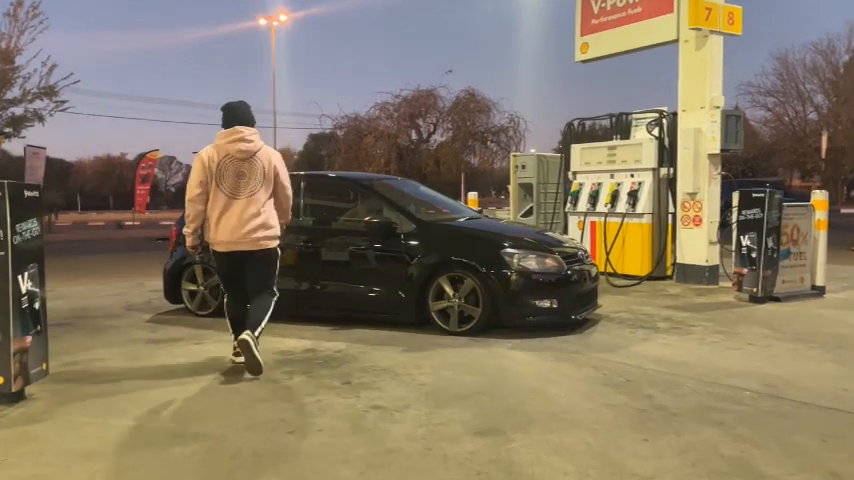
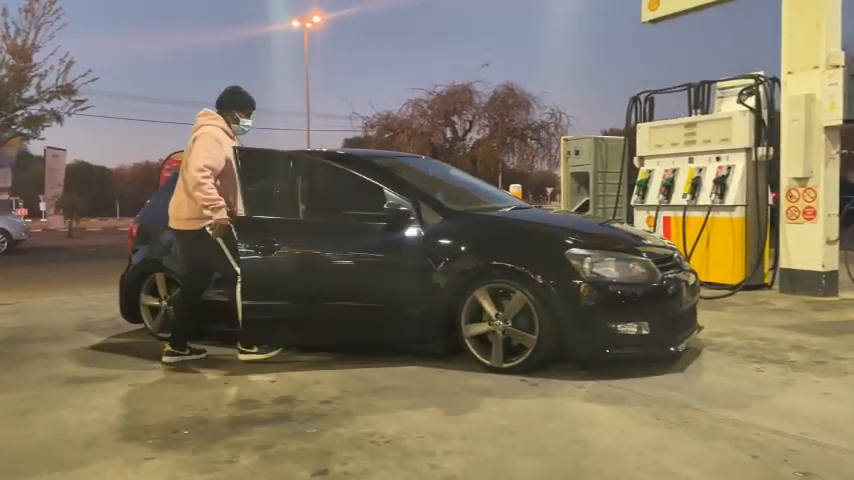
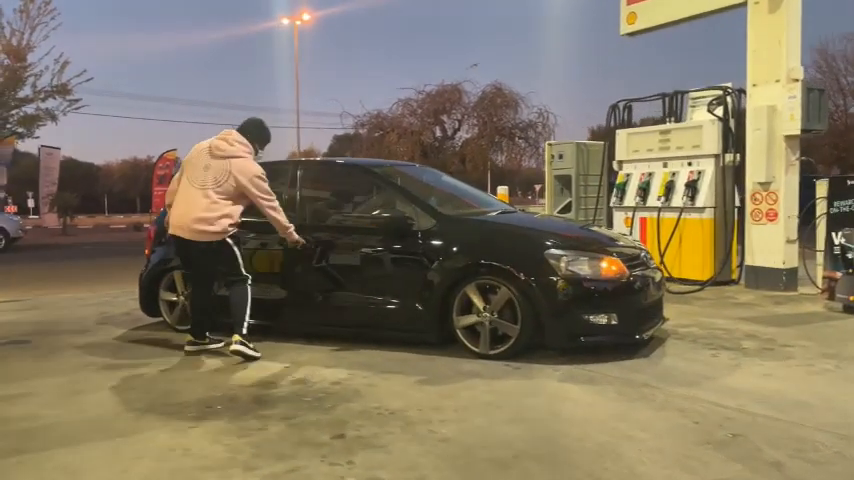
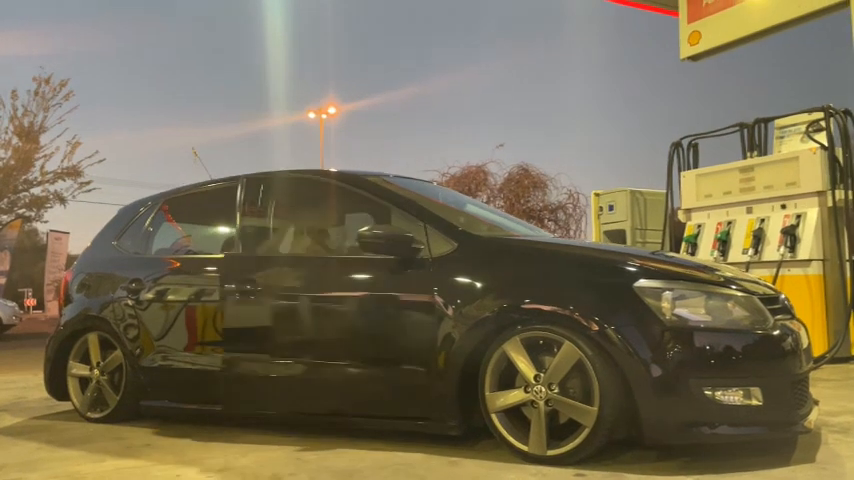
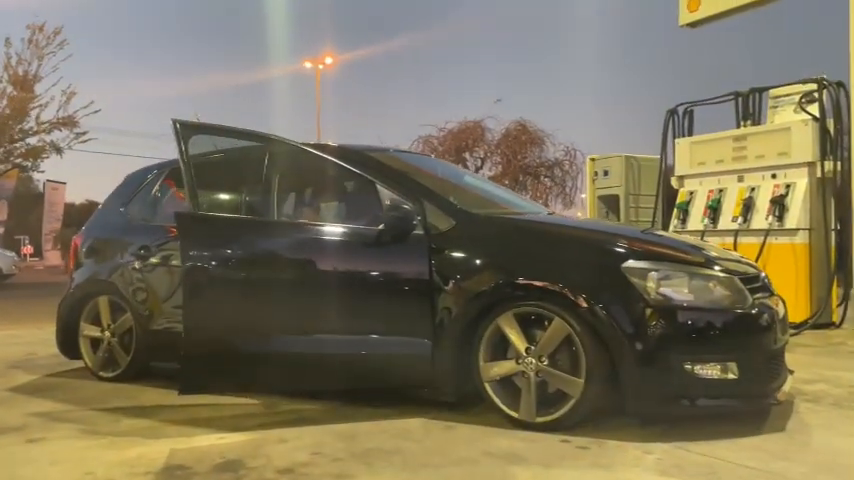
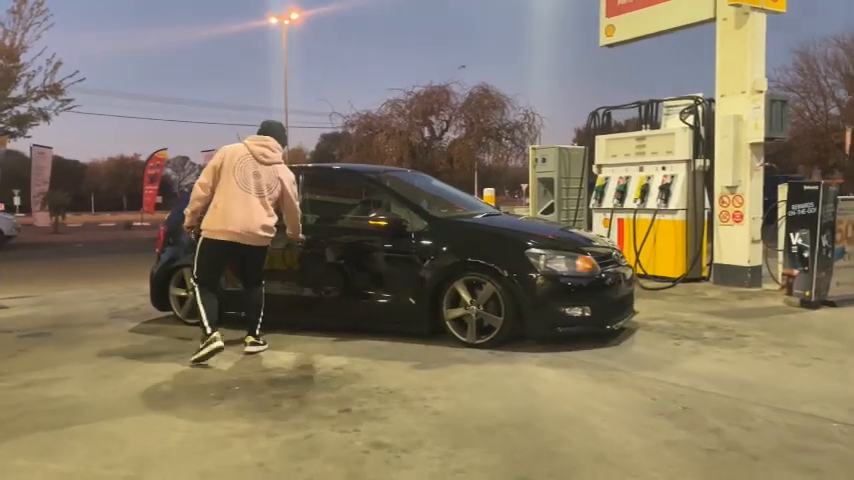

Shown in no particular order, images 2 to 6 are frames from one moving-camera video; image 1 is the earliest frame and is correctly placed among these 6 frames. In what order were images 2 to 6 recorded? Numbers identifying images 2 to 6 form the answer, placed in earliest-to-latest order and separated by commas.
6, 3, 2, 5, 4
